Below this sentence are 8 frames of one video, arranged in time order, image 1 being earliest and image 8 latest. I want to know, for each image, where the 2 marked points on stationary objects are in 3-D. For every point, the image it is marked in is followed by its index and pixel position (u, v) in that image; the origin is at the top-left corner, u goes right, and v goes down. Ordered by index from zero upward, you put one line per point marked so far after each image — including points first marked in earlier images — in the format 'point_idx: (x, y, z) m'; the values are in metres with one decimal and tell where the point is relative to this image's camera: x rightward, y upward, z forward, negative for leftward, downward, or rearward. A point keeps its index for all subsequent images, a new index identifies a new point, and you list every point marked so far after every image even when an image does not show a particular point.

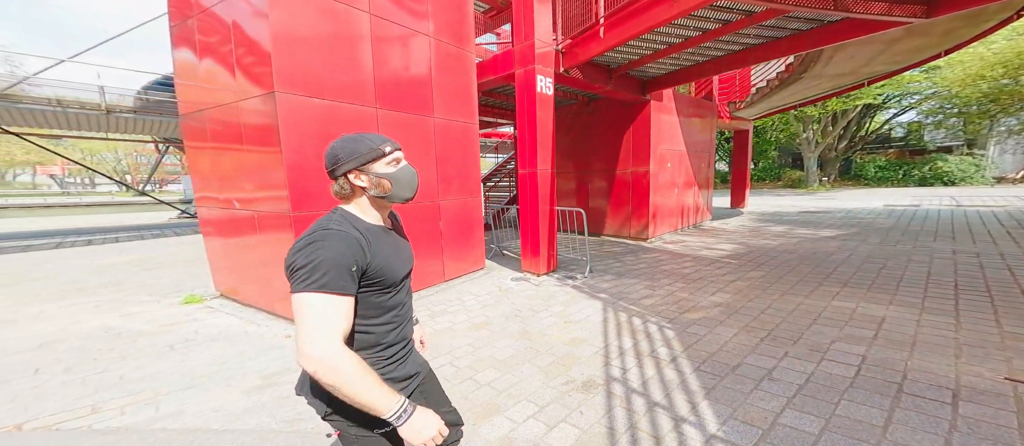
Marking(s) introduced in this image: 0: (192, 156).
0: (-4.2, +0.9, +5.4) m
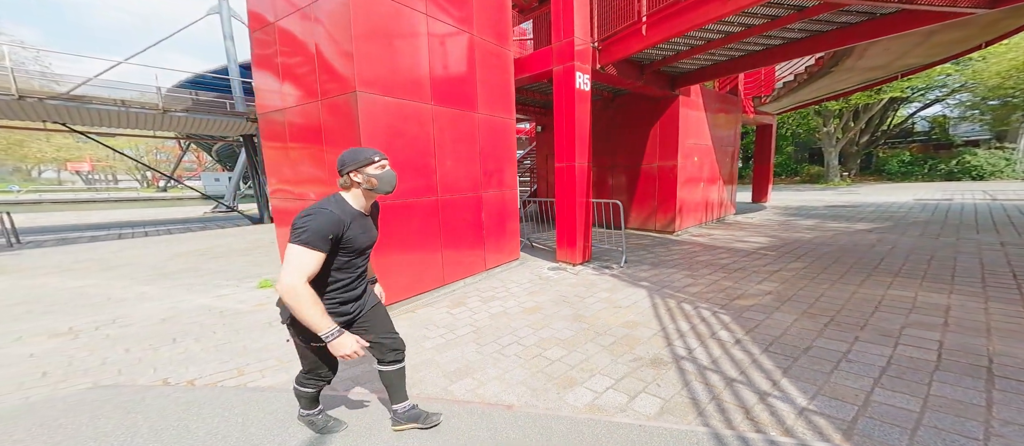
0: (-3.6, +1.1, +5.7) m
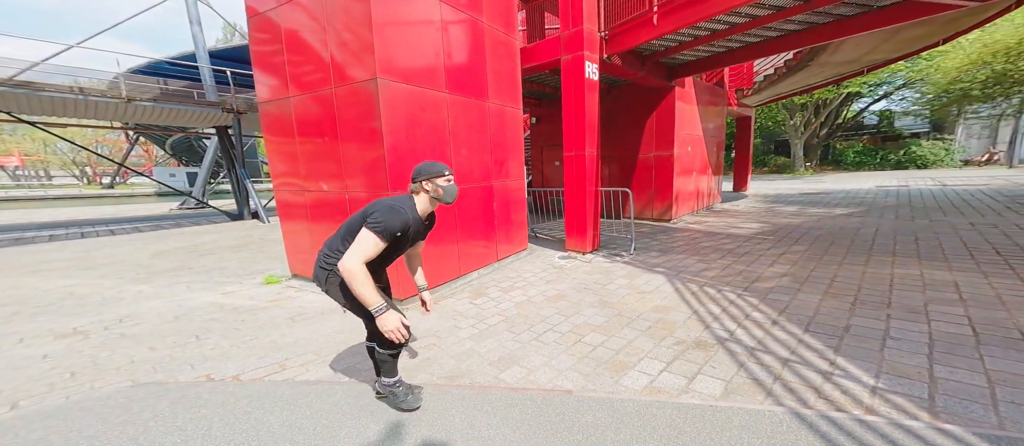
0: (-3.4, +1.2, +5.4) m
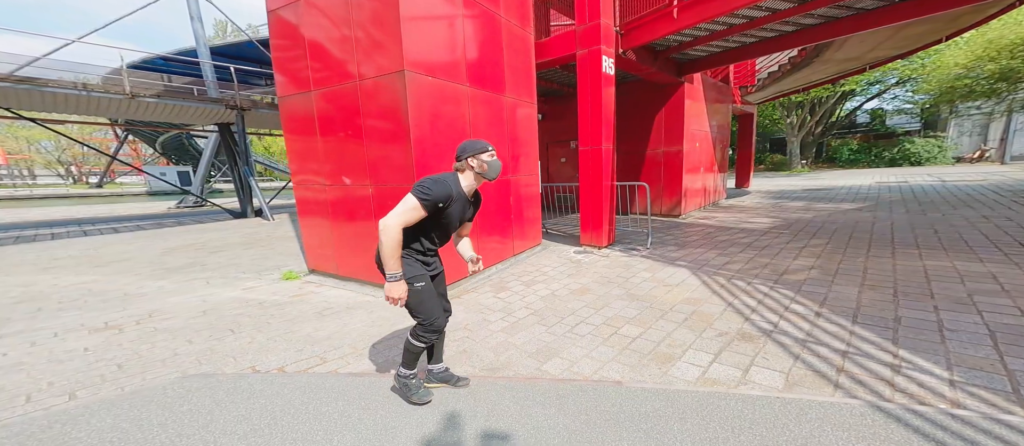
0: (-3.1, +1.2, +5.3) m
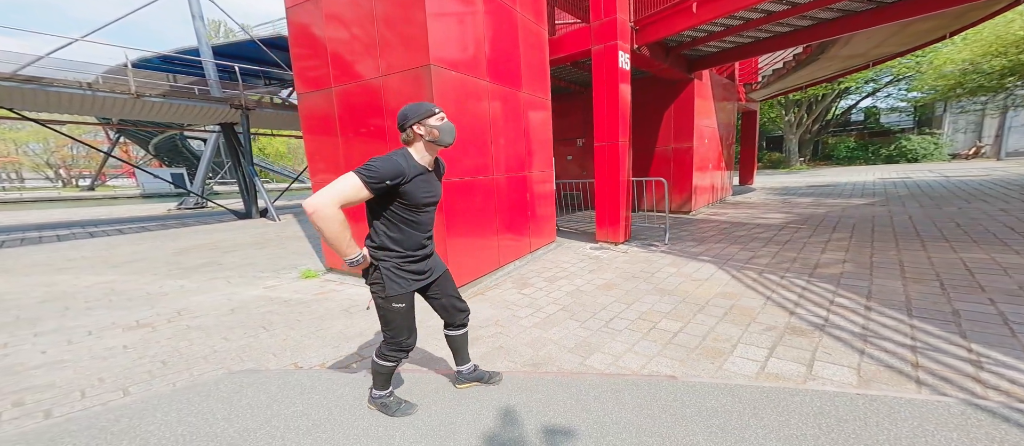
0: (-2.9, +1.3, +5.2) m
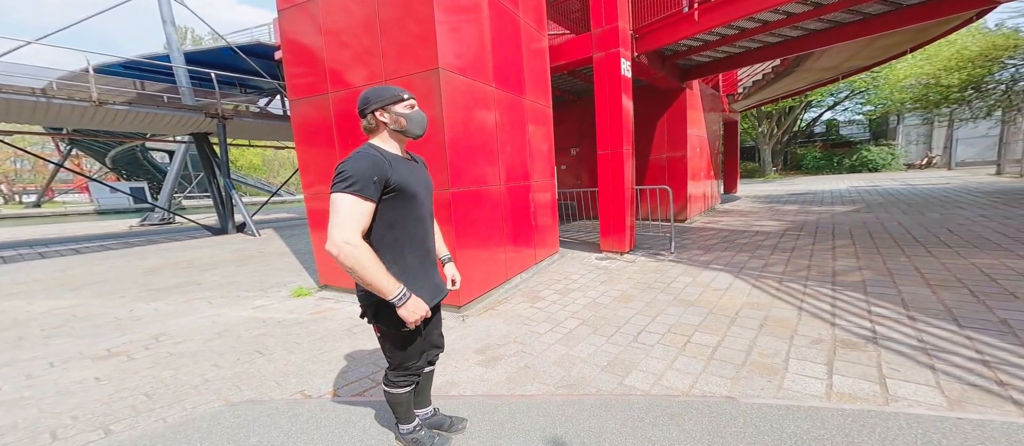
0: (-2.8, +1.1, +4.9) m
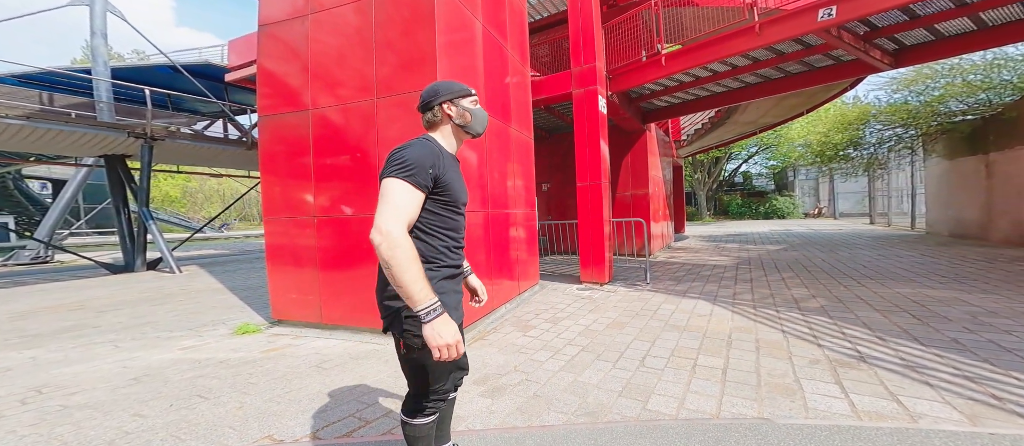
0: (-2.9, +0.8, +4.6) m
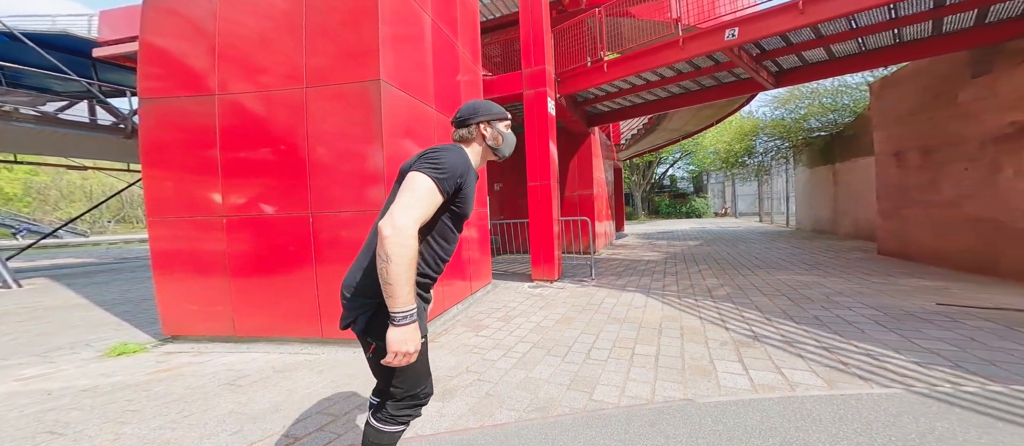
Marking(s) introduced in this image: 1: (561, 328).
0: (-3.5, +0.8, +4.2) m
1: (+0.5, -1.1, +4.0) m
